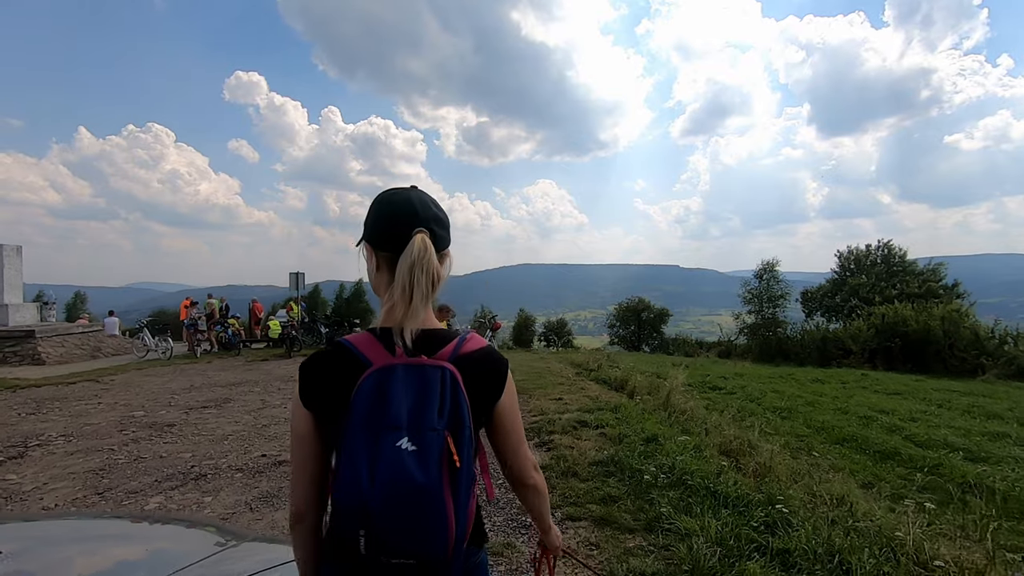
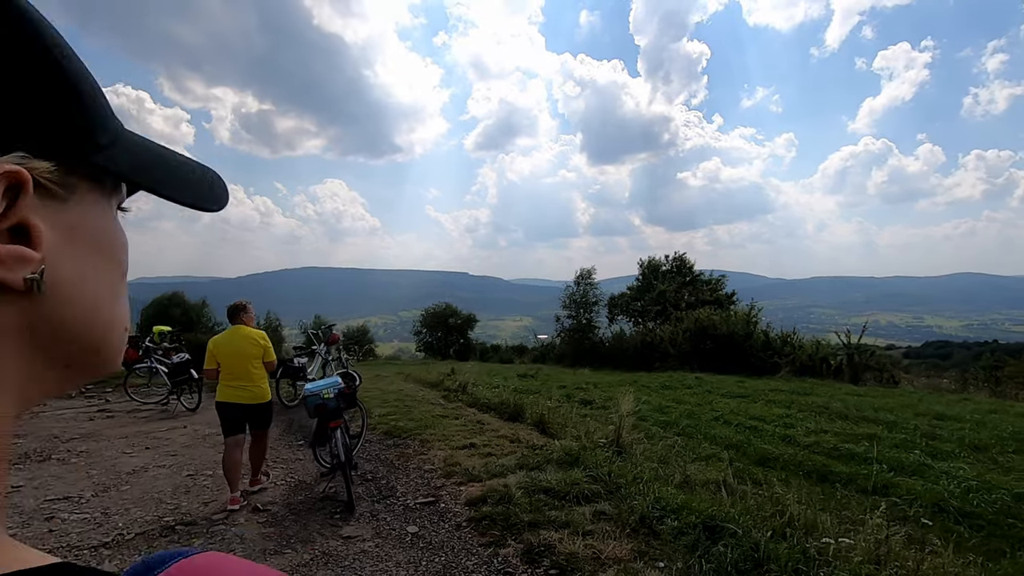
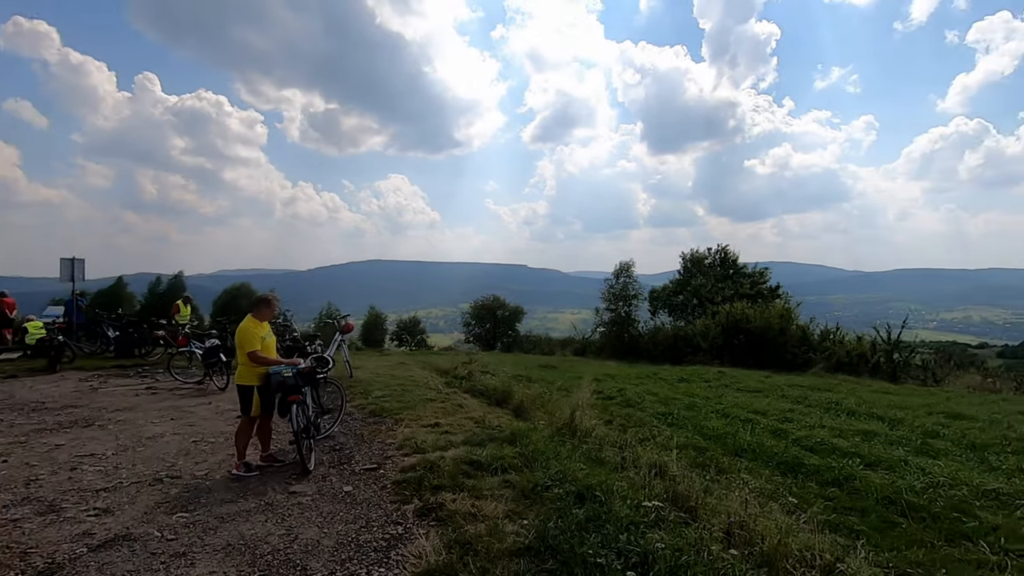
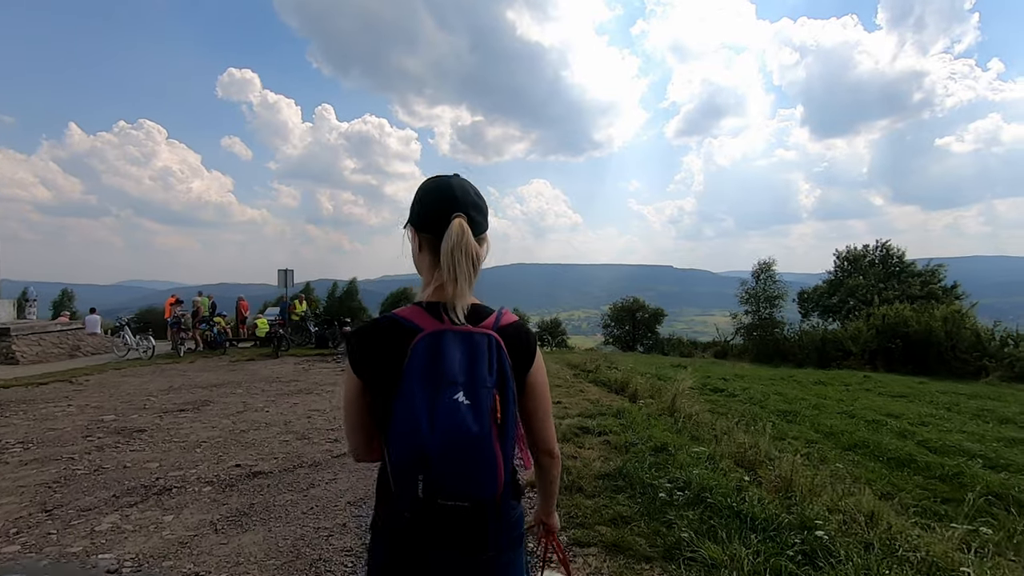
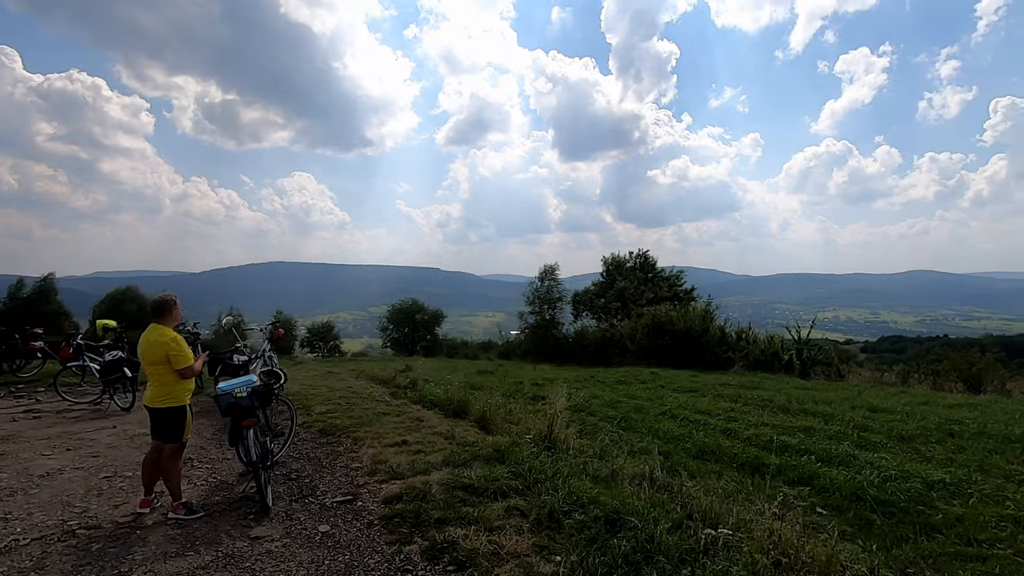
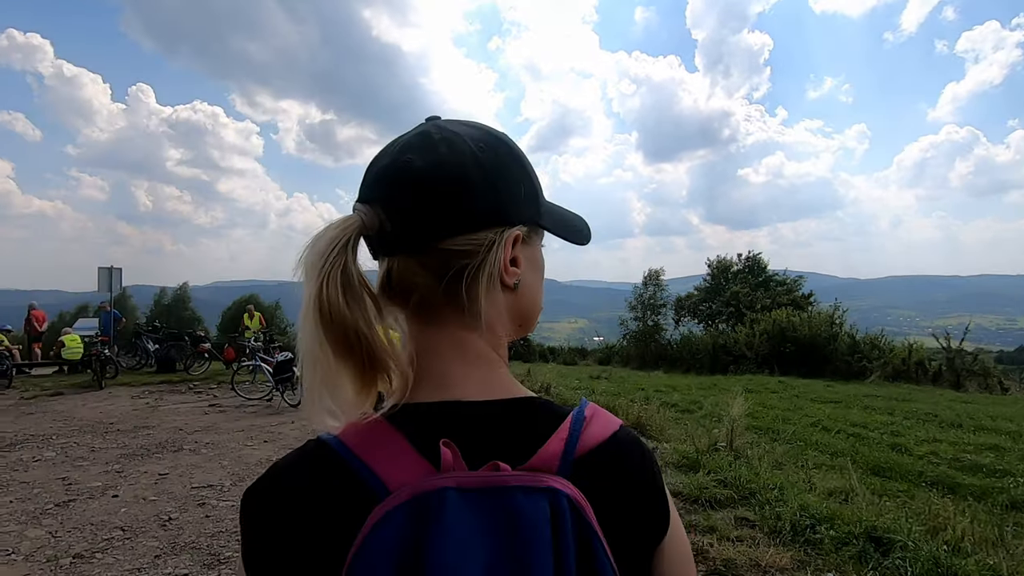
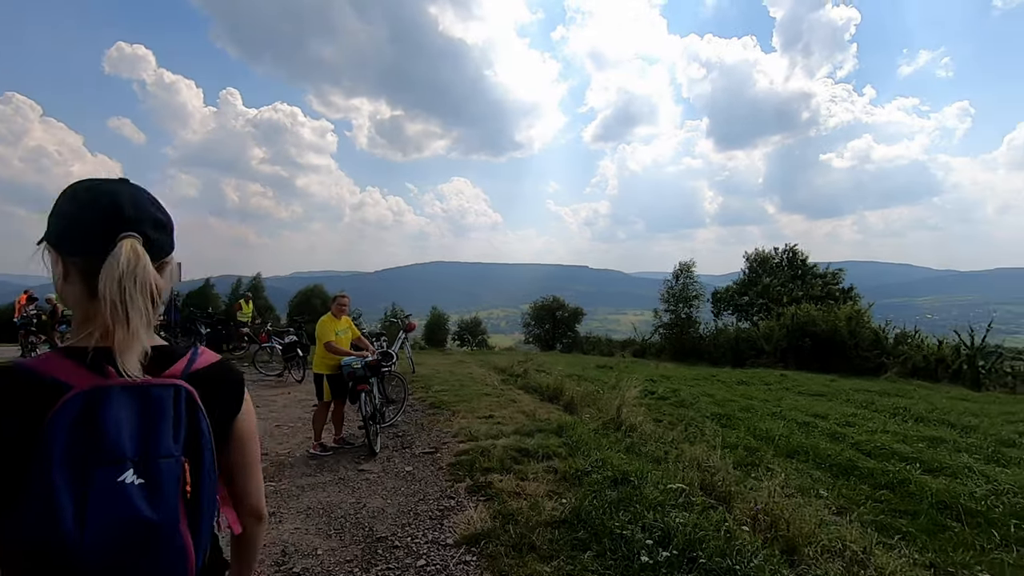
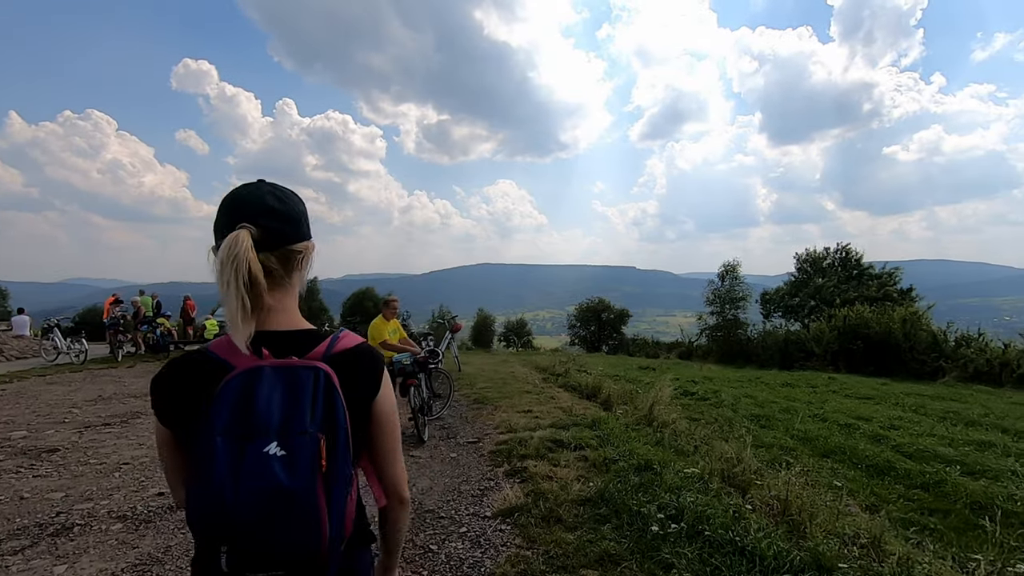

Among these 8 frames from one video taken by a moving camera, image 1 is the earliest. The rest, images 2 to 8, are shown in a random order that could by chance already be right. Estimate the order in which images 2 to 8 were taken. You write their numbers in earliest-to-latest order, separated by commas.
4, 8, 7, 3, 5, 2, 6
